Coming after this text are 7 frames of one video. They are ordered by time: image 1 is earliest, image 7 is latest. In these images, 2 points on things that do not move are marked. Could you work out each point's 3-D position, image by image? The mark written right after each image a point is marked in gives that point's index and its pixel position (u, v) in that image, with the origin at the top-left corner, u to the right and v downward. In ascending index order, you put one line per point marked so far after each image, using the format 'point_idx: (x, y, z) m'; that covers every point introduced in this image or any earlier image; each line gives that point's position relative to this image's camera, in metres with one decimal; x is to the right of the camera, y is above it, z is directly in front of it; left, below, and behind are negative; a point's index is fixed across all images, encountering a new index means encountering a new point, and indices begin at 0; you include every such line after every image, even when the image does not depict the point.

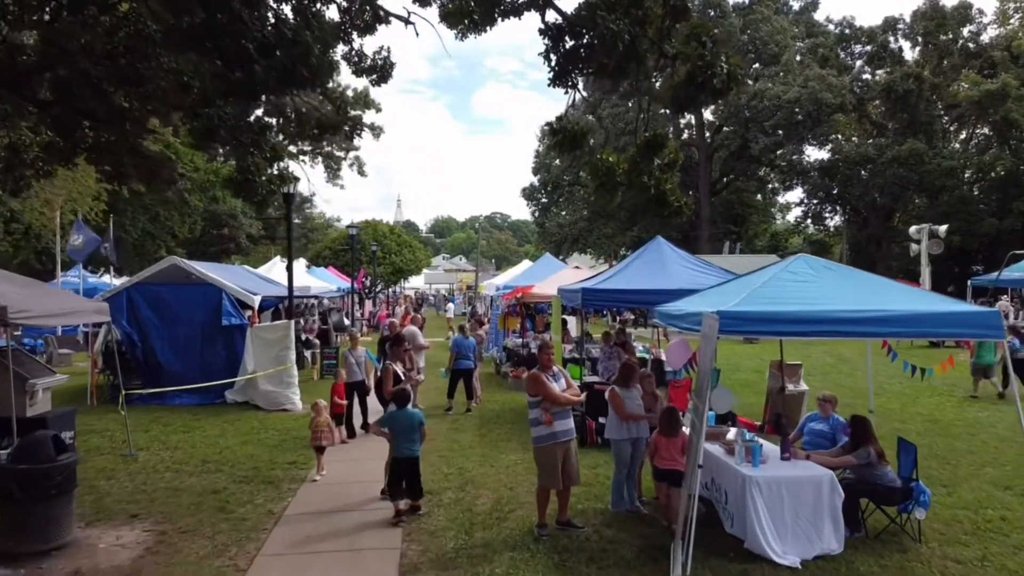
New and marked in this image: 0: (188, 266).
0: (-6.0, +0.4, +14.5) m
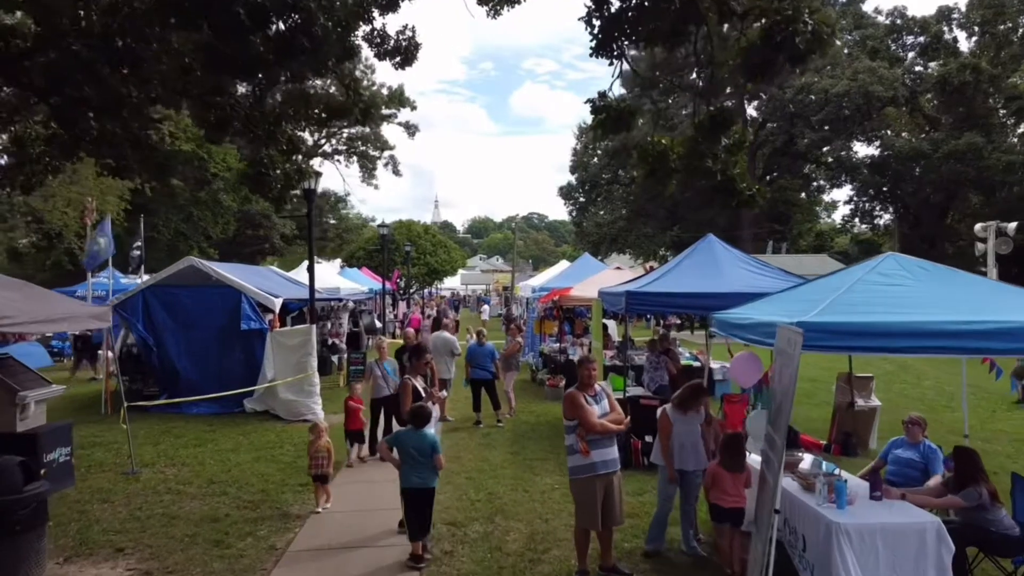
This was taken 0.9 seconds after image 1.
0: (-5.4, +0.4, +13.7) m
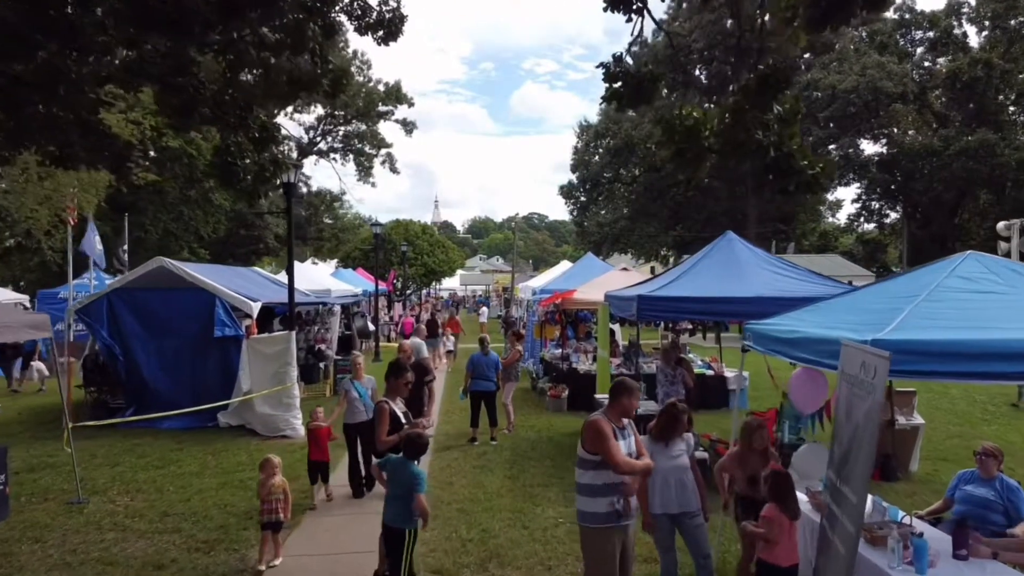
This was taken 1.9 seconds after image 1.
0: (-5.4, +0.3, +12.6) m
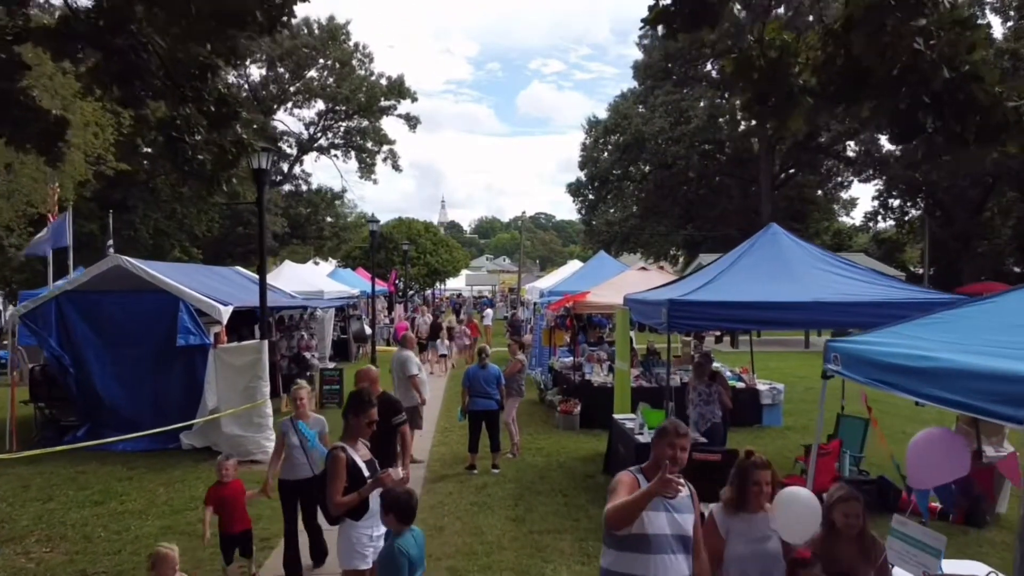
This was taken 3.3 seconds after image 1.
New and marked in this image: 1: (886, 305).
0: (-5.3, +0.3, +11.0) m
1: (+3.7, -0.2, +7.7) m
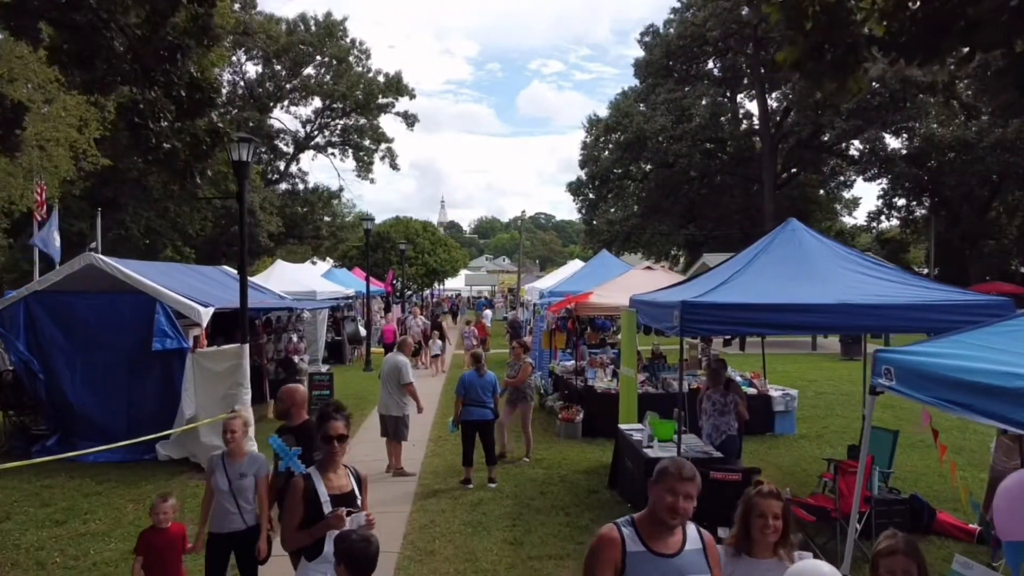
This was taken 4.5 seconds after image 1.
0: (-5.4, +0.3, +10.3) m
1: (+3.7, -0.2, +7.0) m
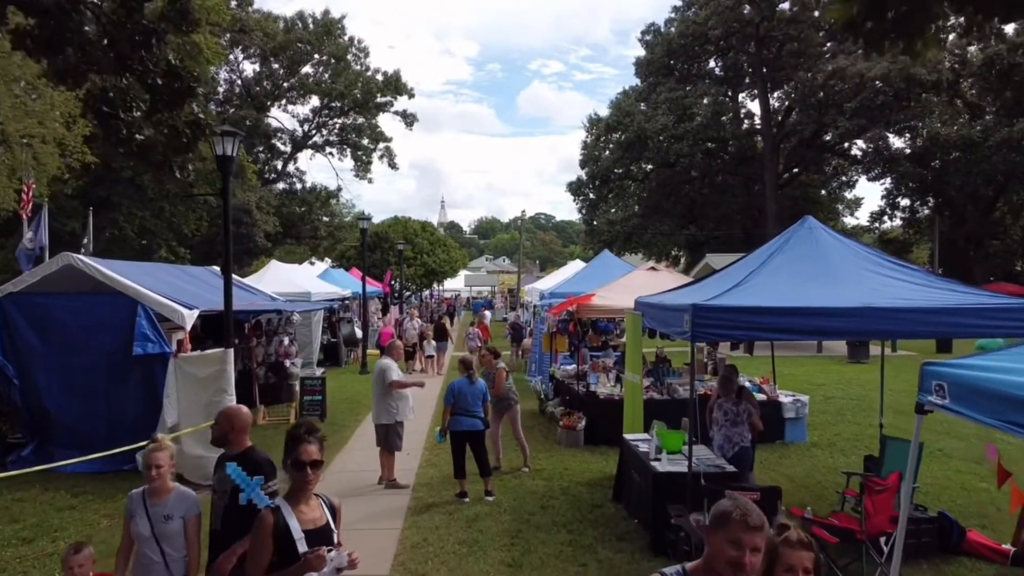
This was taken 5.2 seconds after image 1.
0: (-5.4, +0.3, +9.8) m
1: (+3.6, -0.2, +6.5) m
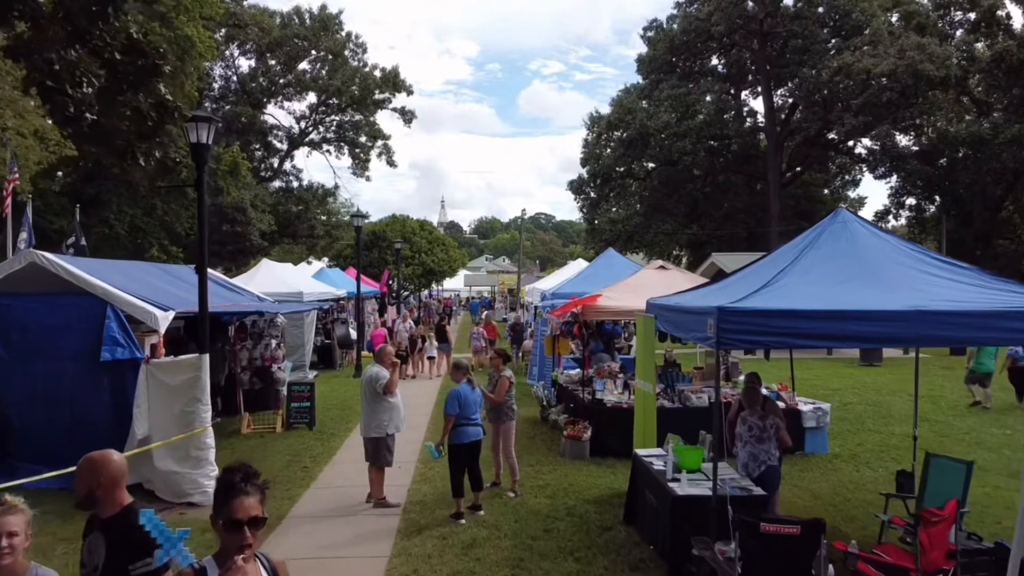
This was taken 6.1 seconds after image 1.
0: (-5.4, +0.3, +9.0) m
1: (+3.6, -0.2, +5.7) m
